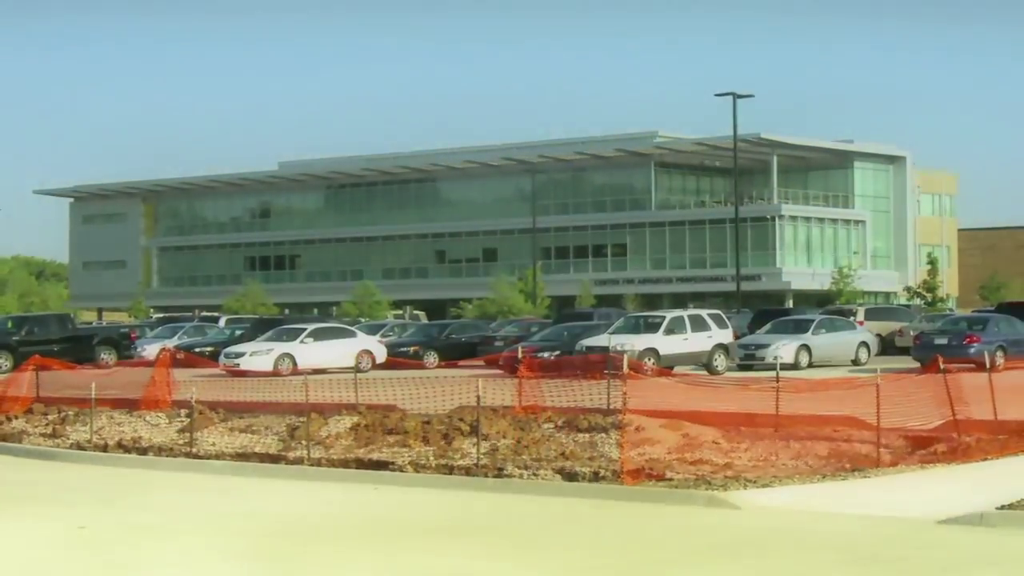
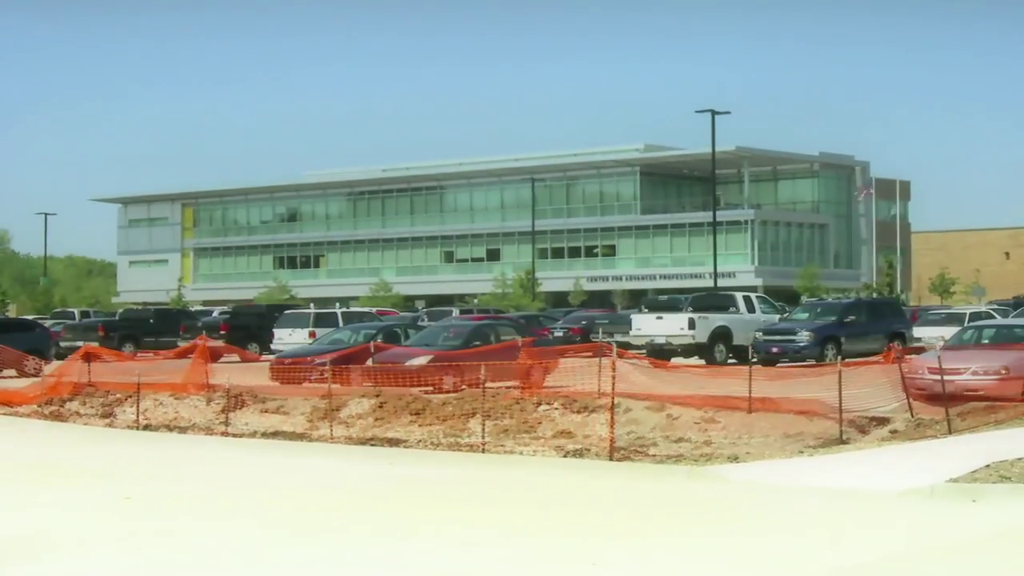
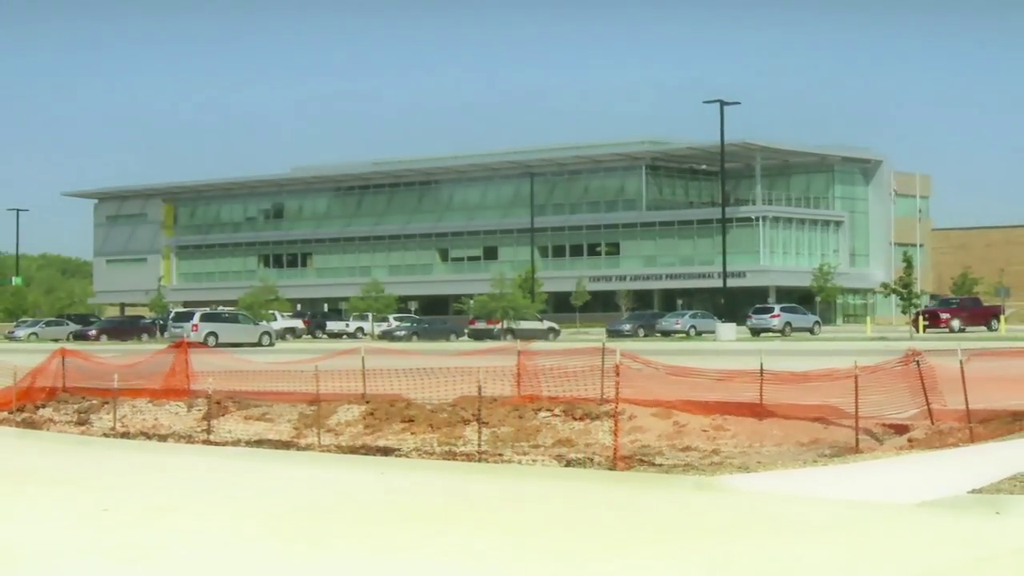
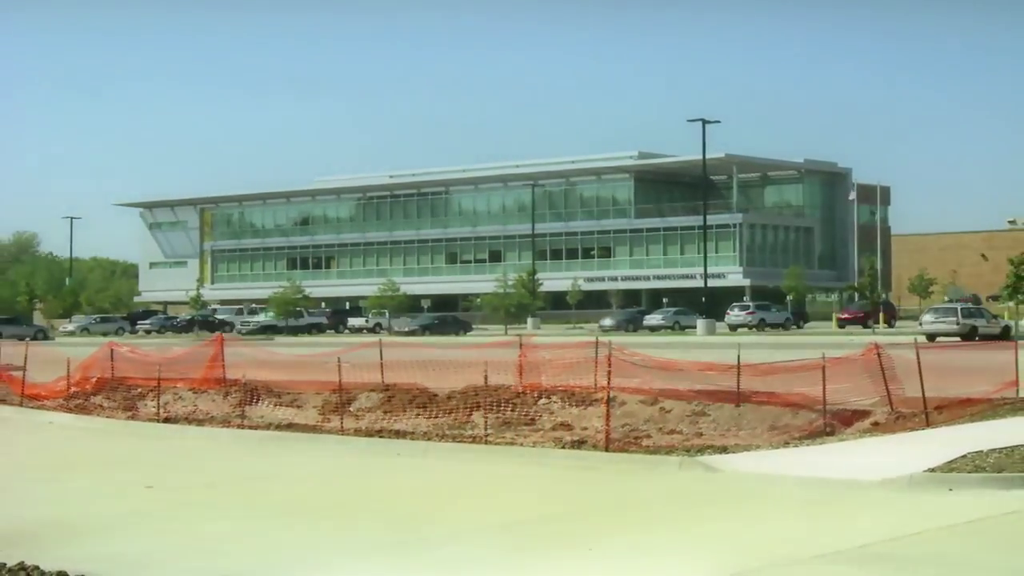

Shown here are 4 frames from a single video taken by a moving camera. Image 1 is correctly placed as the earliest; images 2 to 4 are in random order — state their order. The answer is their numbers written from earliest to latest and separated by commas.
3, 2, 4
